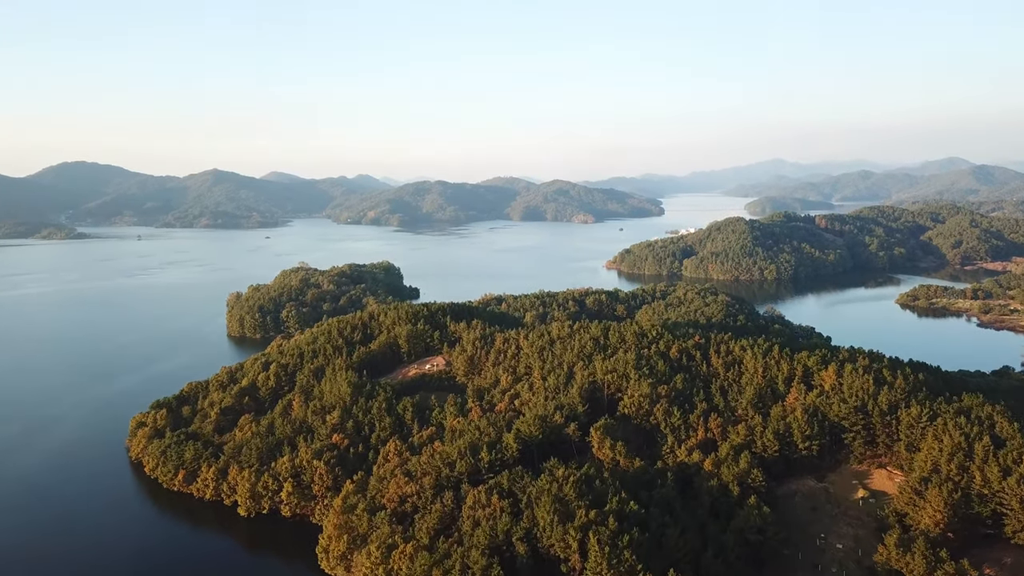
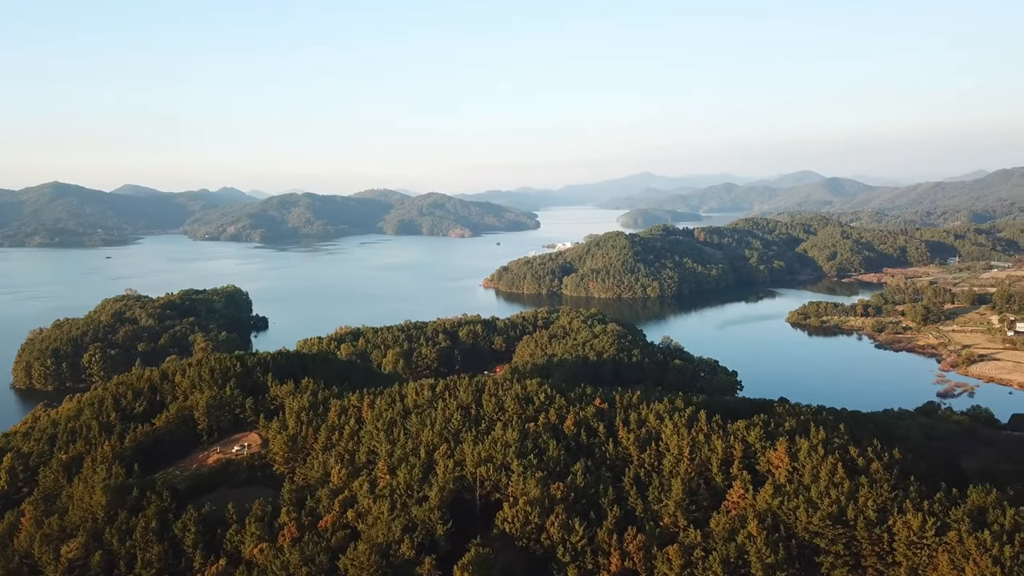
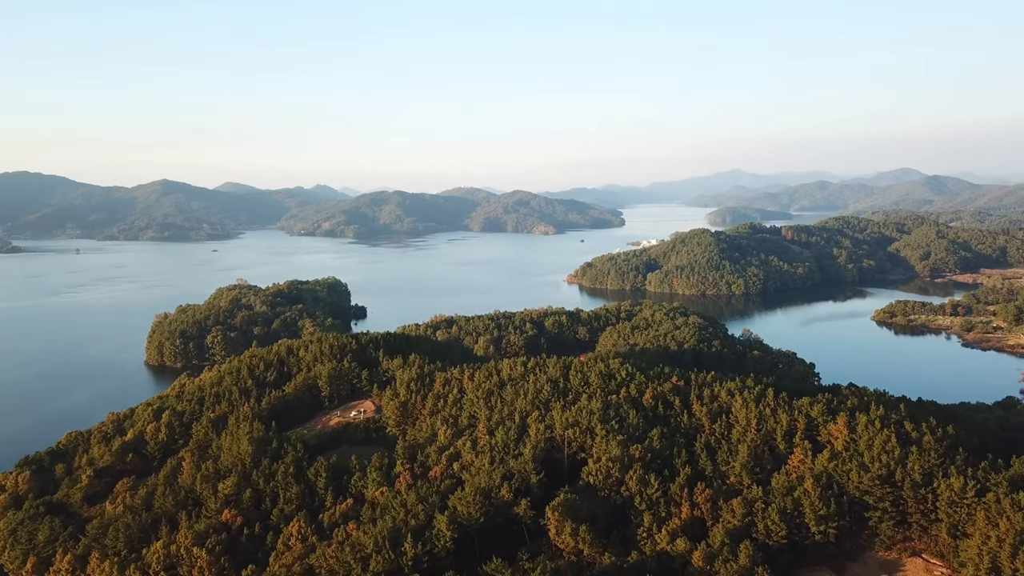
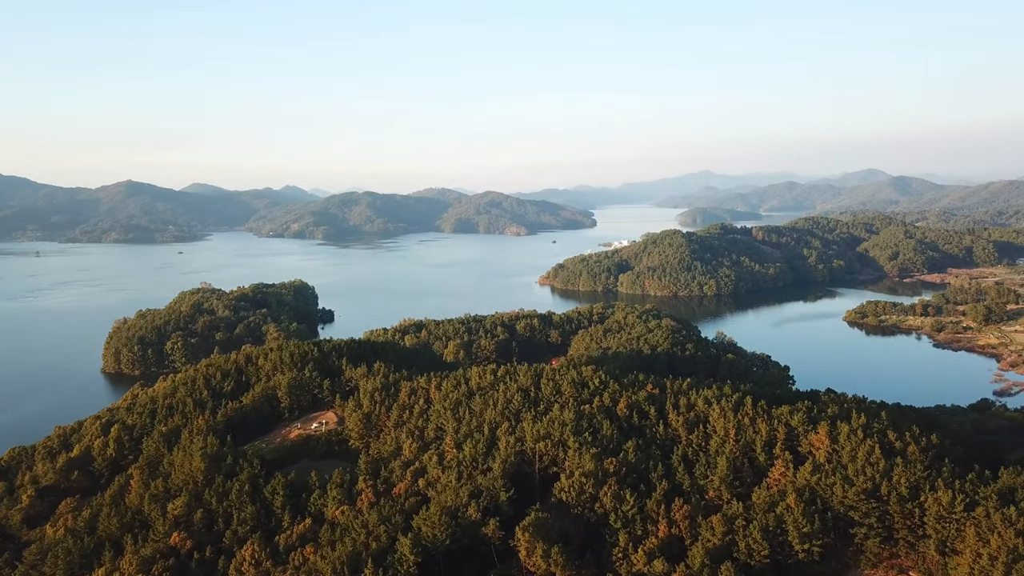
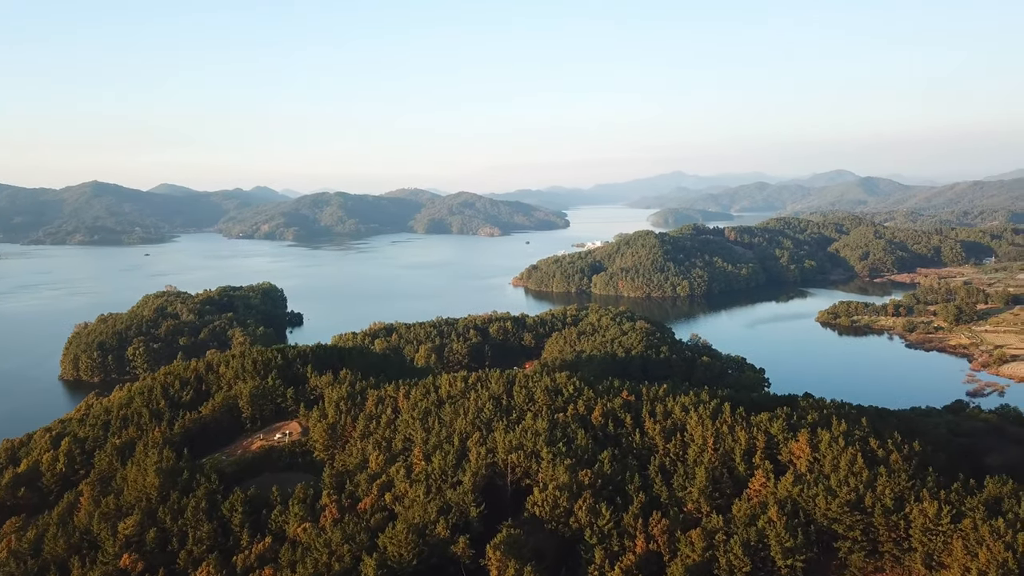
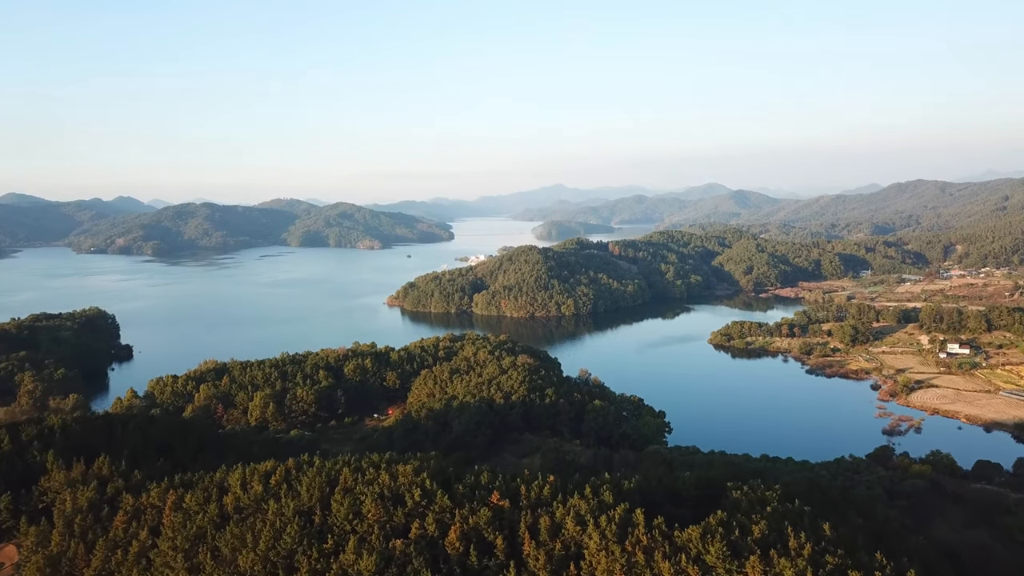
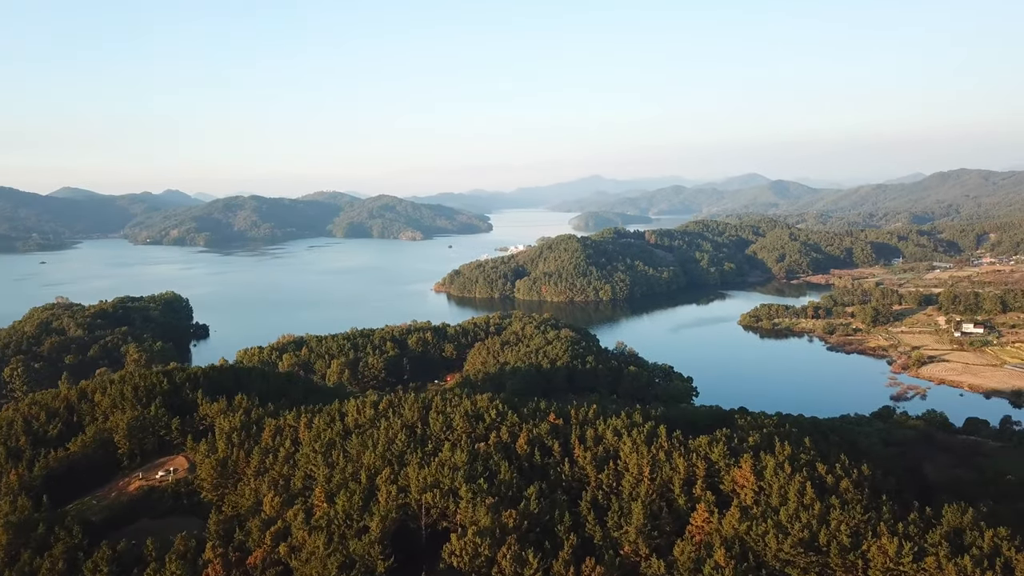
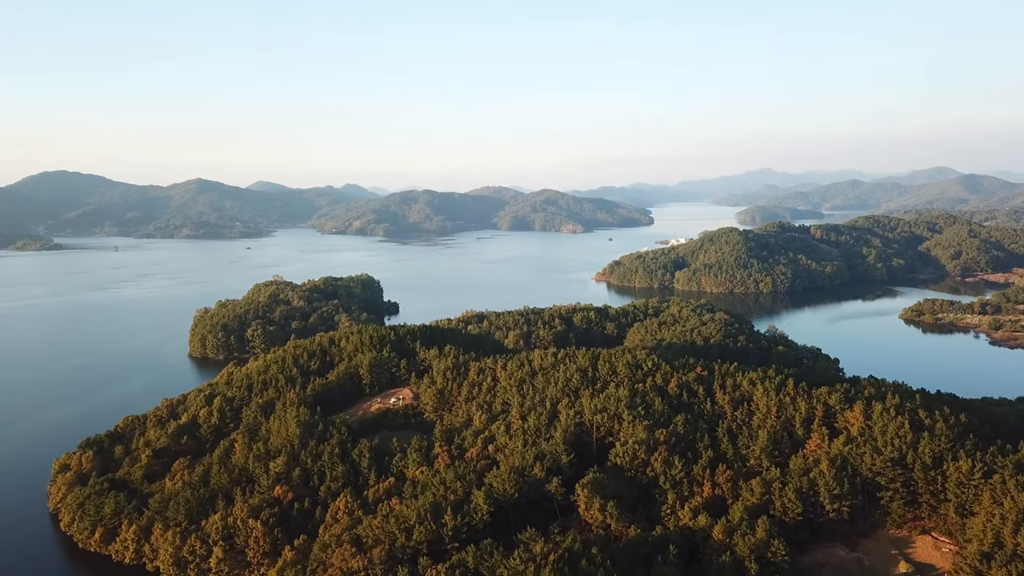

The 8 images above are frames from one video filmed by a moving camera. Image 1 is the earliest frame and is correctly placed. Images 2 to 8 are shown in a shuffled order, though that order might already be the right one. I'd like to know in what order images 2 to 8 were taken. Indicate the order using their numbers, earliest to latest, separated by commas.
8, 3, 4, 5, 2, 7, 6
